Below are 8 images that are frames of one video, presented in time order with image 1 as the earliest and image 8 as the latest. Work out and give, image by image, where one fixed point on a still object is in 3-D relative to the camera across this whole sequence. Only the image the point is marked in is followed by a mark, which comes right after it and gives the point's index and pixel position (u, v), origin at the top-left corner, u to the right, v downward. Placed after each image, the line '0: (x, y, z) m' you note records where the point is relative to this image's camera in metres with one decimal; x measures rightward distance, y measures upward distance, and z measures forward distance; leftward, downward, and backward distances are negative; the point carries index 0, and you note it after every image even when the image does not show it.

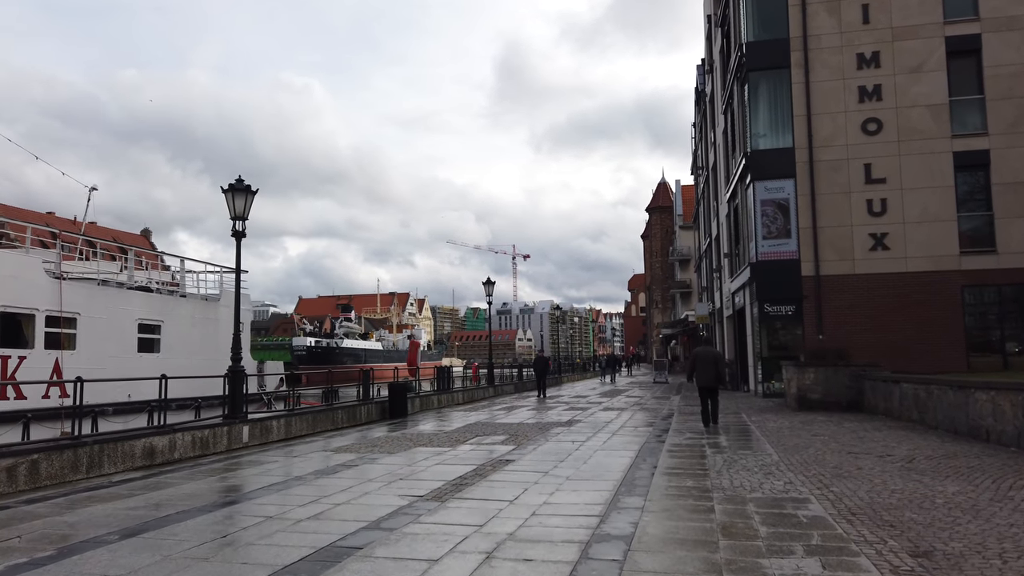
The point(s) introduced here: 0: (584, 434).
0: (+1.3, -2.7, +14.1) m
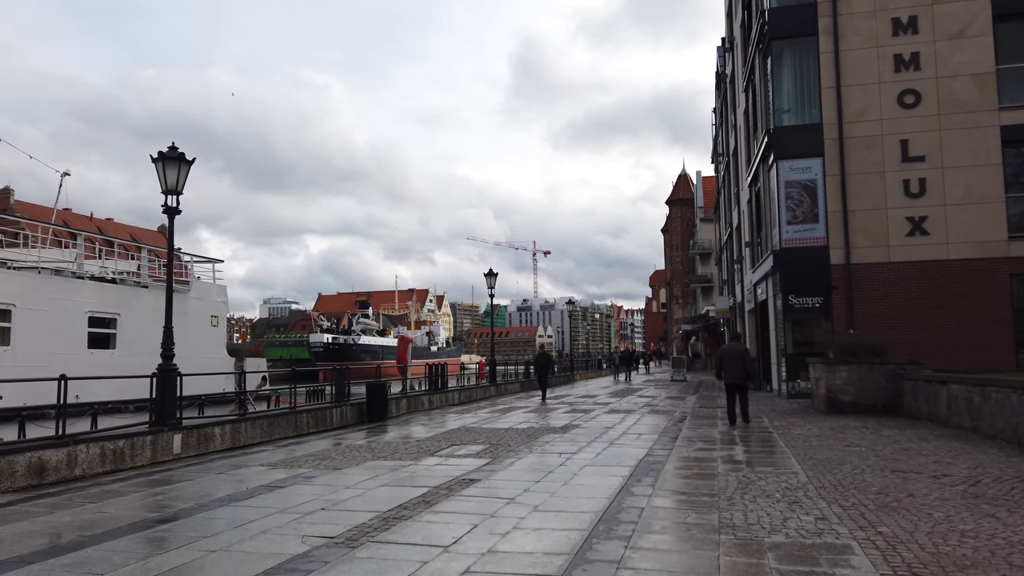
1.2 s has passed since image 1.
0: (+1.0, -2.5, +12.1) m
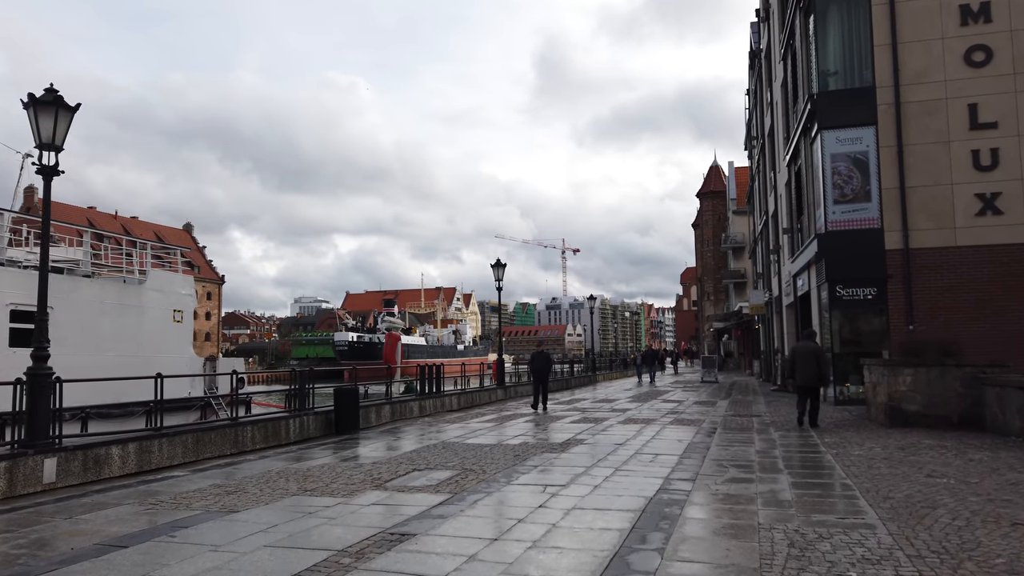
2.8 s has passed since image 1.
0: (+0.7, -2.3, +9.5) m
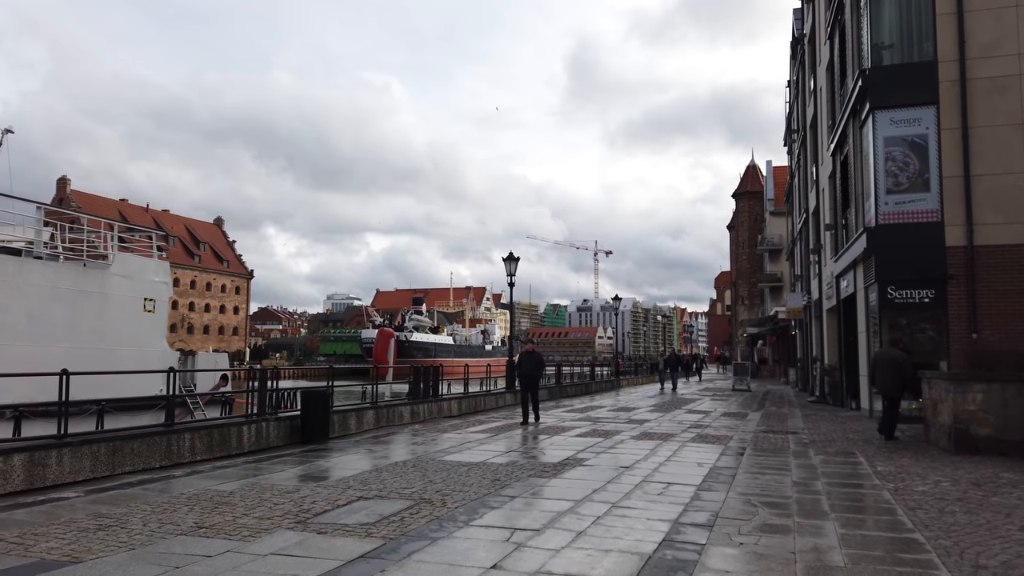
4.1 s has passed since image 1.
0: (+0.5, -2.1, +7.5) m
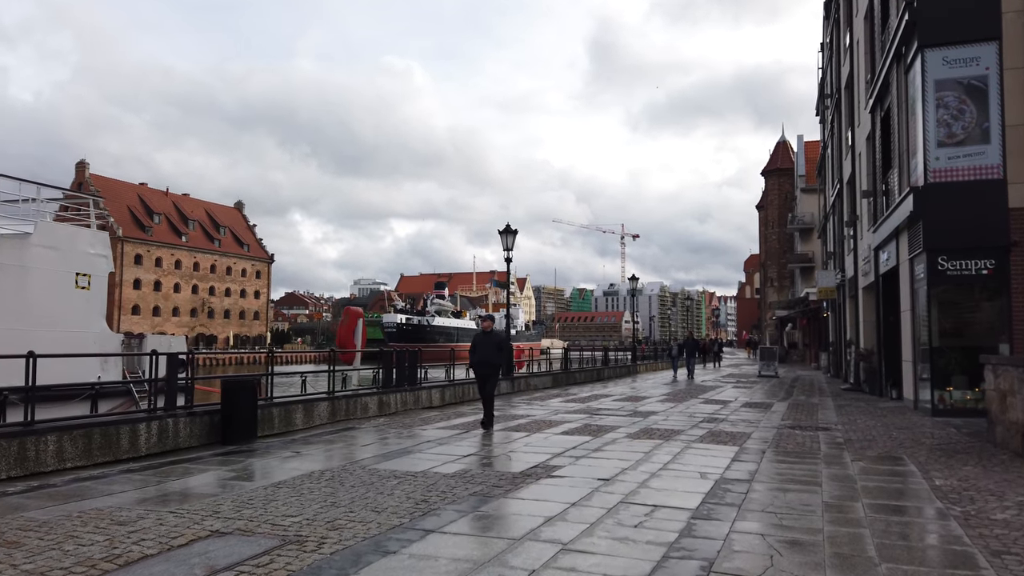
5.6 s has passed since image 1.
0: (-0.2, -1.8, +5.3) m
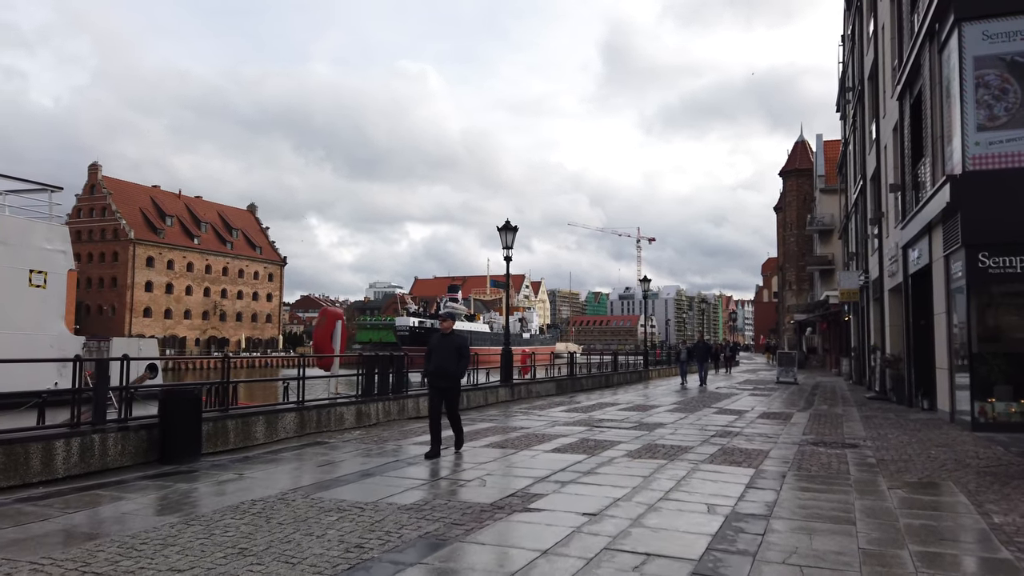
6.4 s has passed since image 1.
0: (-0.5, -1.7, +4.1) m
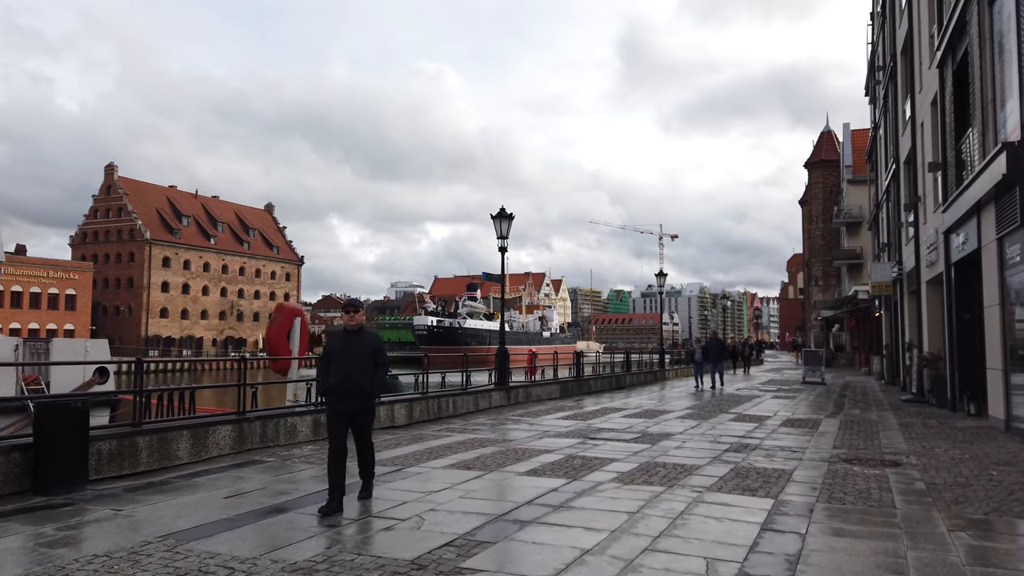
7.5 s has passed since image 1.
0: (-1.0, -1.6, +2.4) m
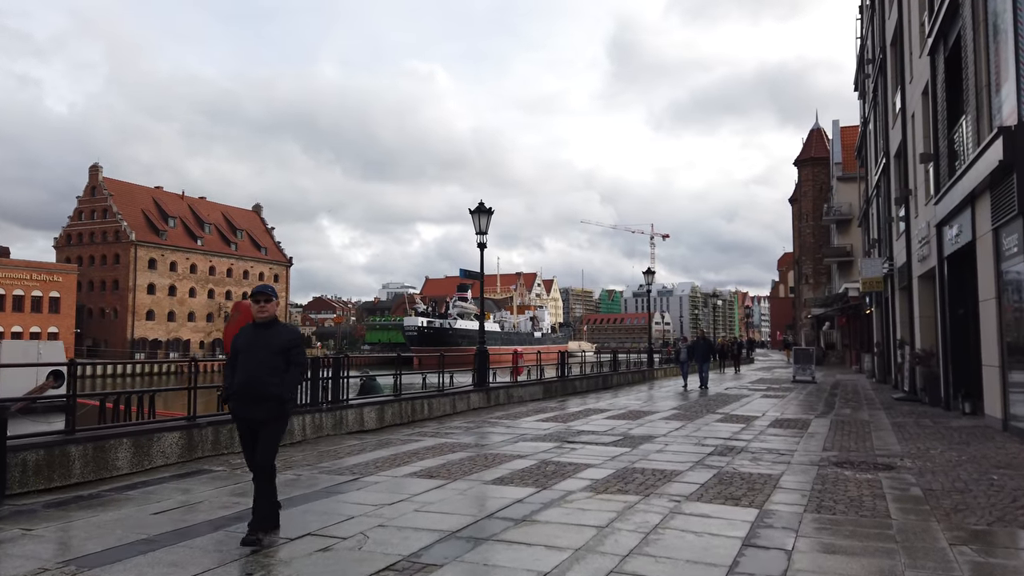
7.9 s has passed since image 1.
0: (-1.3, -1.5, +1.7) m
